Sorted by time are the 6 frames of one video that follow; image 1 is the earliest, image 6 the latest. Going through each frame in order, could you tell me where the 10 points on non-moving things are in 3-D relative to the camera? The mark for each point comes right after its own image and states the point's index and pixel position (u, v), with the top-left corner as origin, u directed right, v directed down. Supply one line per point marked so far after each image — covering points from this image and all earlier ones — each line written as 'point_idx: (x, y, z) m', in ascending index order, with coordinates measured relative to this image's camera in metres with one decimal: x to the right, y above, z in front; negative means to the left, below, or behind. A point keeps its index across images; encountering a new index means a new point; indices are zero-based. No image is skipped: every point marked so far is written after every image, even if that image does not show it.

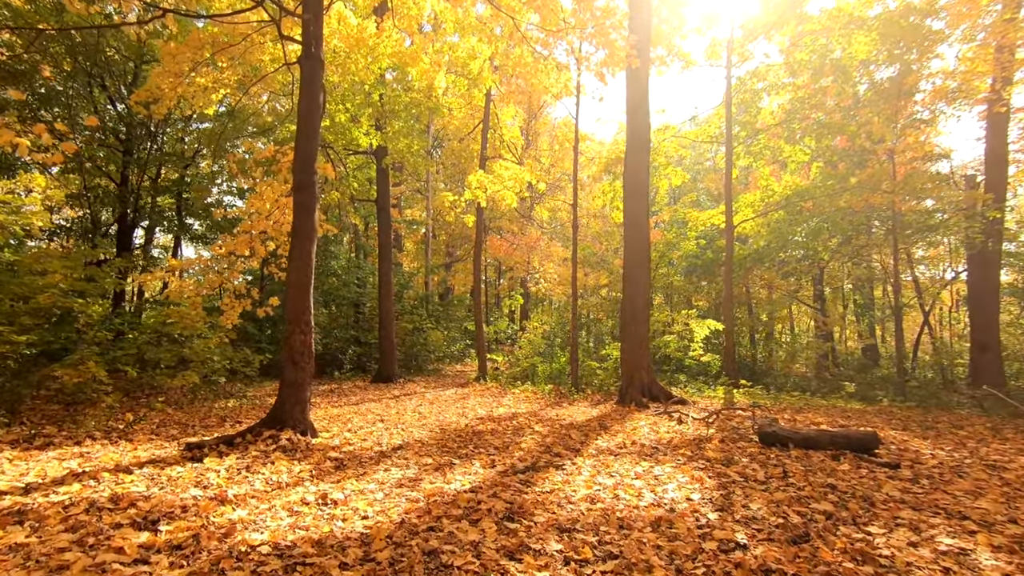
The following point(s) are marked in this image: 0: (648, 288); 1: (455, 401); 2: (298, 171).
0: (+2.3, 0.0, +9.2) m
1: (-1.0, -2.0, +9.3) m
2: (-2.2, +1.2, +5.6) m
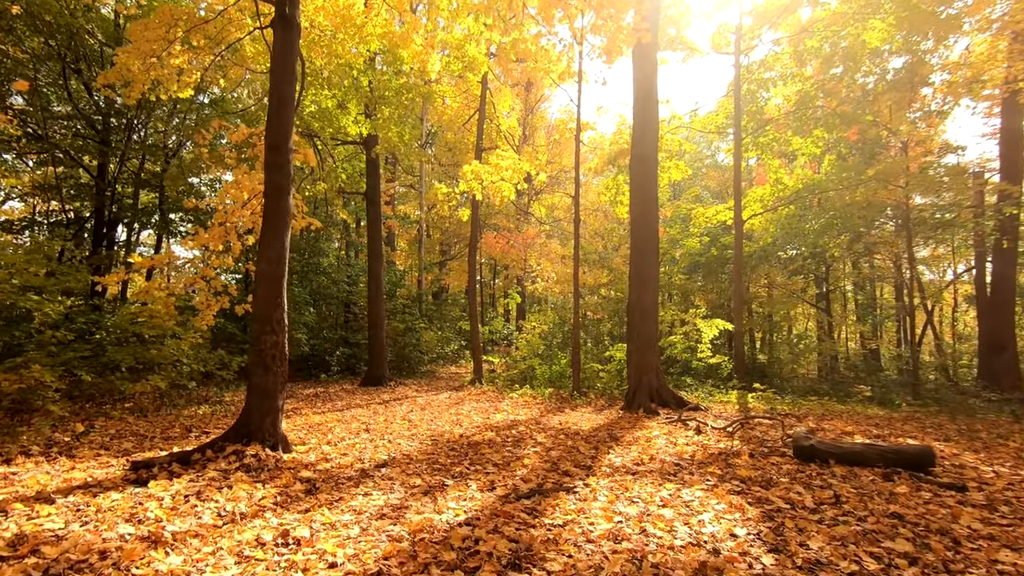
0: (+2.3, +0.1, +8.5) m
1: (-1.0, -1.9, +8.6) m
2: (-2.2, +1.3, +4.9) m
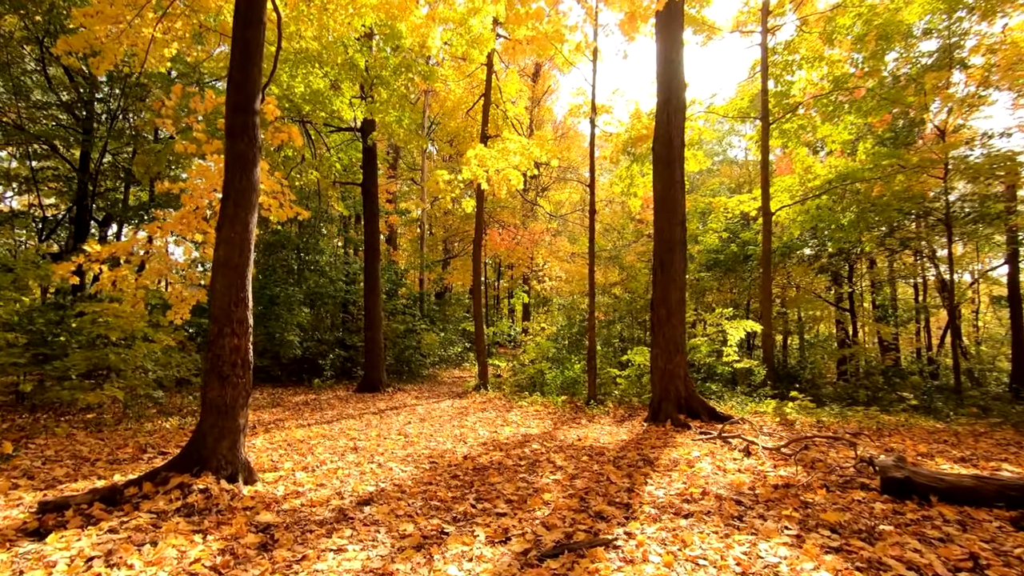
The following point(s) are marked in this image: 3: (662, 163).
0: (+2.5, +0.1, +7.6) m
1: (-0.9, -1.9, +7.7) m
2: (-2.1, +1.4, +4.0) m
3: (+2.2, +1.8, +7.7) m
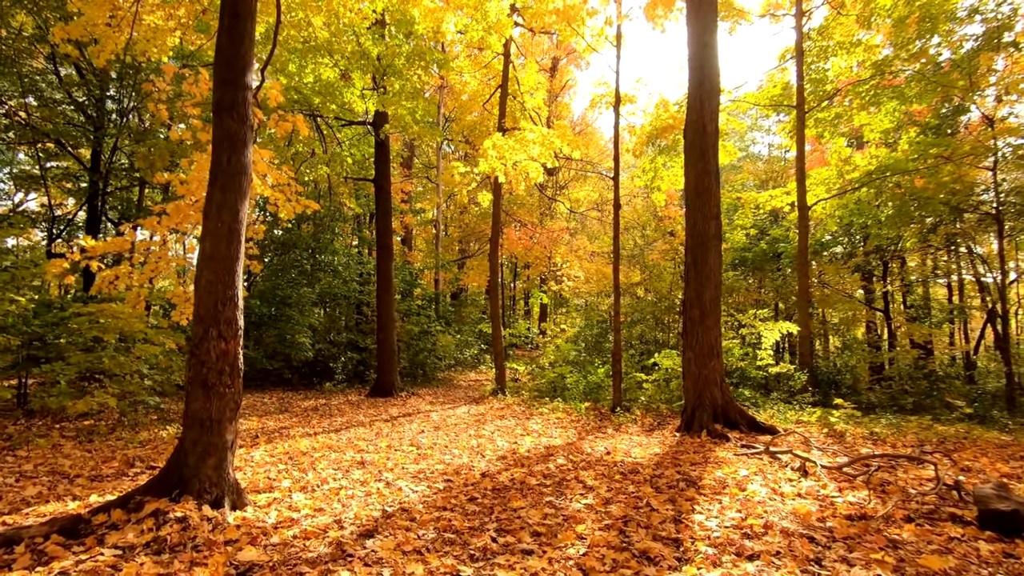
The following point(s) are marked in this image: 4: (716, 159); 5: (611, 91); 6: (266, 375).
0: (+2.7, +0.1, +7.0) m
1: (-0.6, -1.9, +7.2) m
2: (-1.9, +1.4, +3.6) m
3: (+2.4, +1.8, +7.1) m
4: (+2.7, +1.7, +7.0) m
5: (+1.9, +3.8, +10.2) m
6: (-5.4, -1.9, +11.7) m
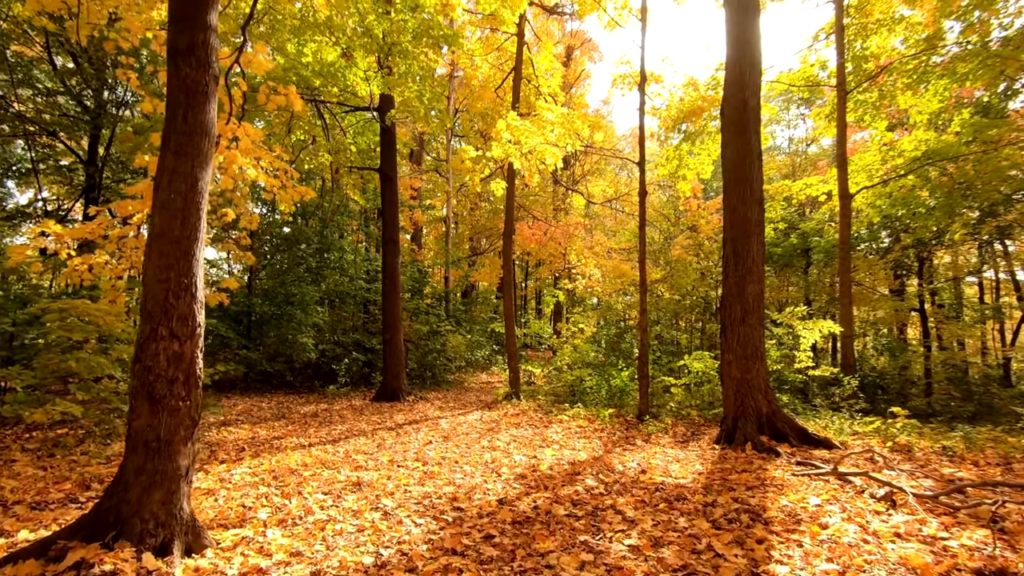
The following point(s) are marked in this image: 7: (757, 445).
0: (+2.9, +0.2, +6.2) m
1: (-0.4, -1.8, +6.5) m
2: (-1.8, +1.4, +2.9) m
3: (+2.6, +1.9, +6.3) m
4: (+2.9, +1.8, +6.3) m
5: (+2.2, +3.8, +9.5) m
6: (-5.1, -1.9, +11.1) m
7: (+2.7, -1.7, +5.8) m
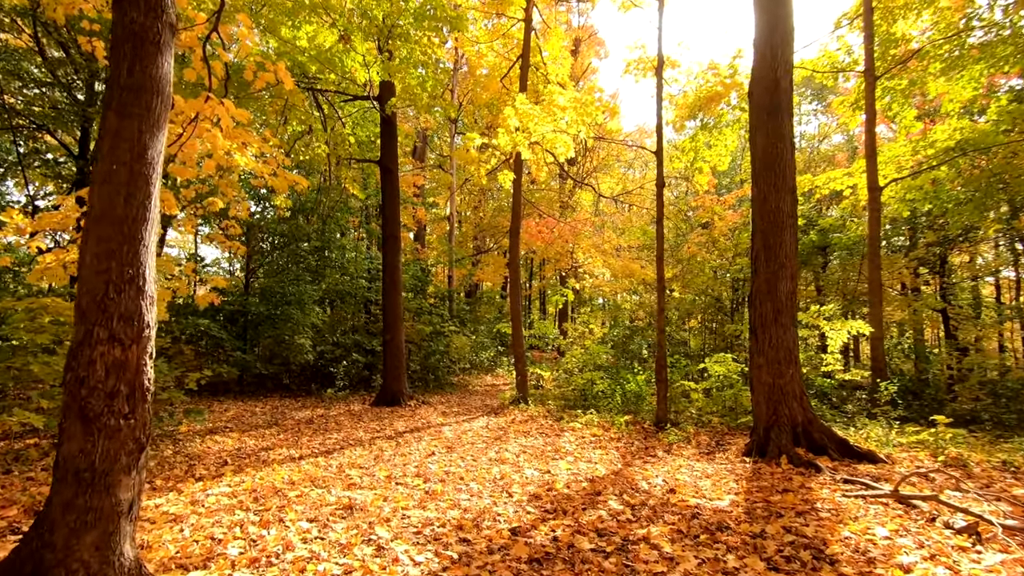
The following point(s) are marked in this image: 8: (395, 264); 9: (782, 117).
0: (+3.0, +0.2, +5.7) m
1: (-0.3, -1.8, +5.9) m
2: (-1.7, +1.5, +2.4) m
3: (+2.7, +1.9, +5.8) m
4: (+3.0, +1.8, +5.7) m
5: (+2.3, +3.9, +8.9) m
6: (-4.9, -1.8, +10.6) m
7: (+2.8, -1.7, +5.3) m
8: (-2.1, +0.4, +9.8) m
9: (+2.9, +1.8, +5.7) m
